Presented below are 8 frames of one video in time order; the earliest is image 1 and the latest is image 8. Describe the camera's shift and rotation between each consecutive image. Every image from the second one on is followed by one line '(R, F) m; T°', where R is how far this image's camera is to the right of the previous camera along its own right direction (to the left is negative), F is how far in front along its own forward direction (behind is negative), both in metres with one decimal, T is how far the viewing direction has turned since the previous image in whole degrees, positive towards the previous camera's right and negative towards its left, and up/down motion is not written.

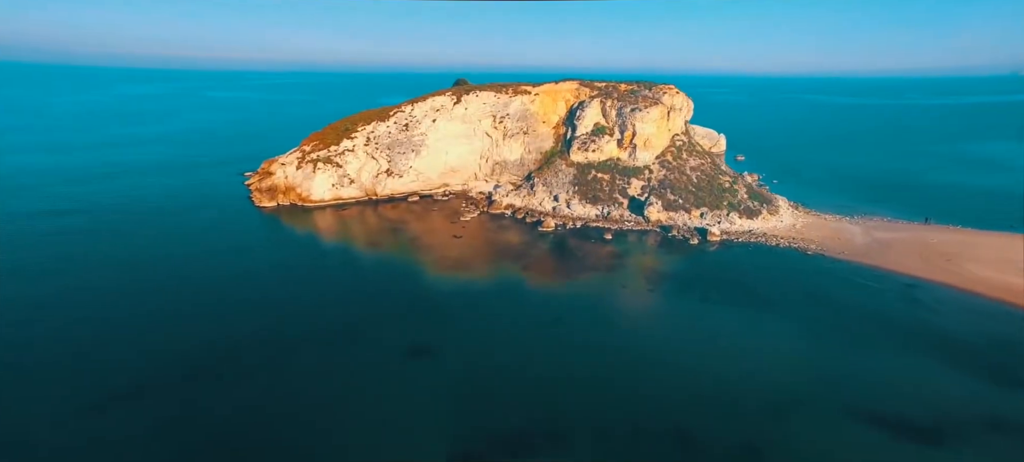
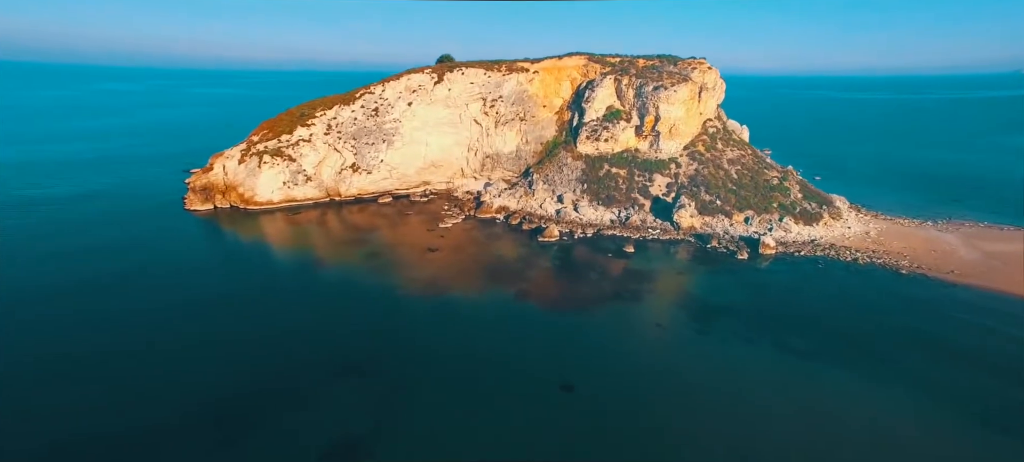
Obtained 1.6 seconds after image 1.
(+0.8, +15.4) m; 0°
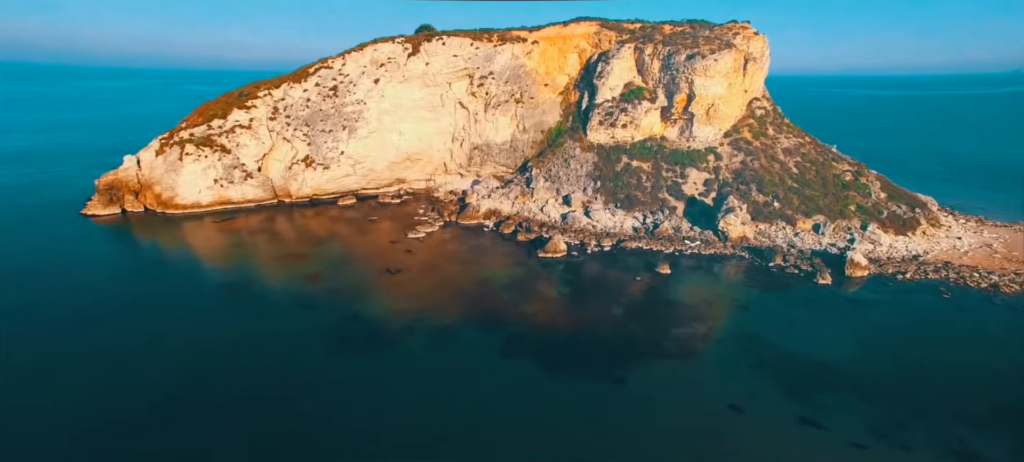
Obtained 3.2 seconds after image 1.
(+0.7, +14.1) m; 0°
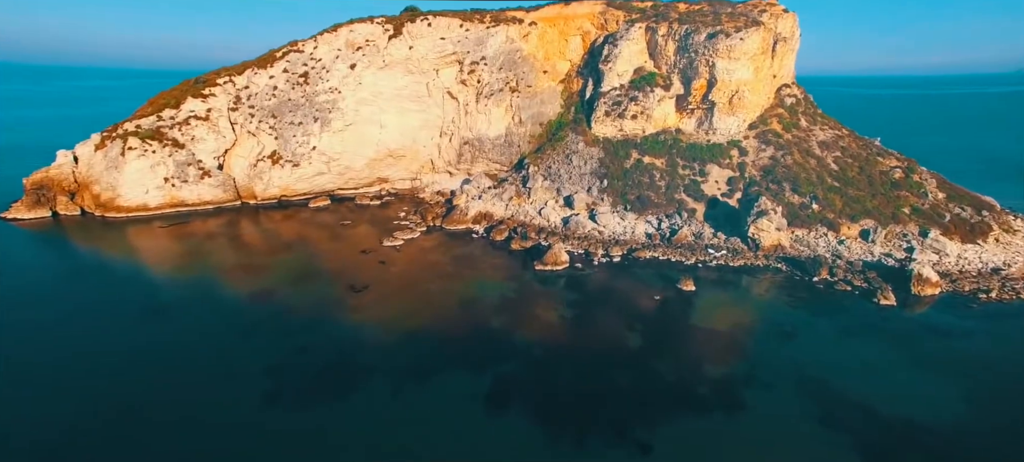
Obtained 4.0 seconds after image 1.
(+0.5, +6.6) m; 0°
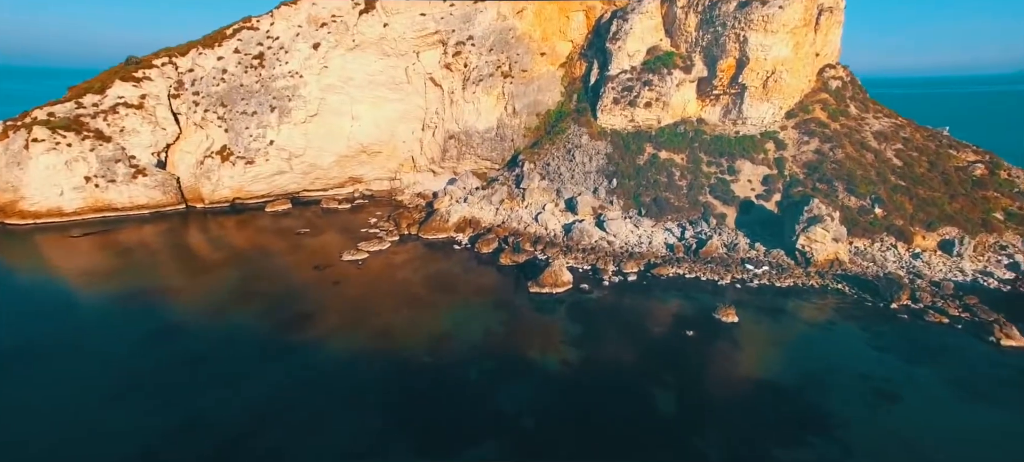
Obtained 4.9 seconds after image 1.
(+0.6, +7.4) m; 0°
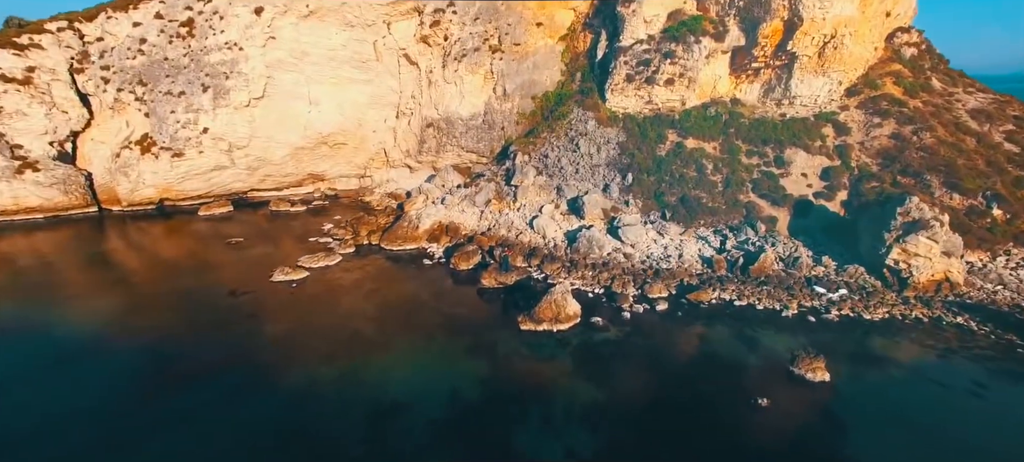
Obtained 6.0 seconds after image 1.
(+0.6, +8.0) m; 0°
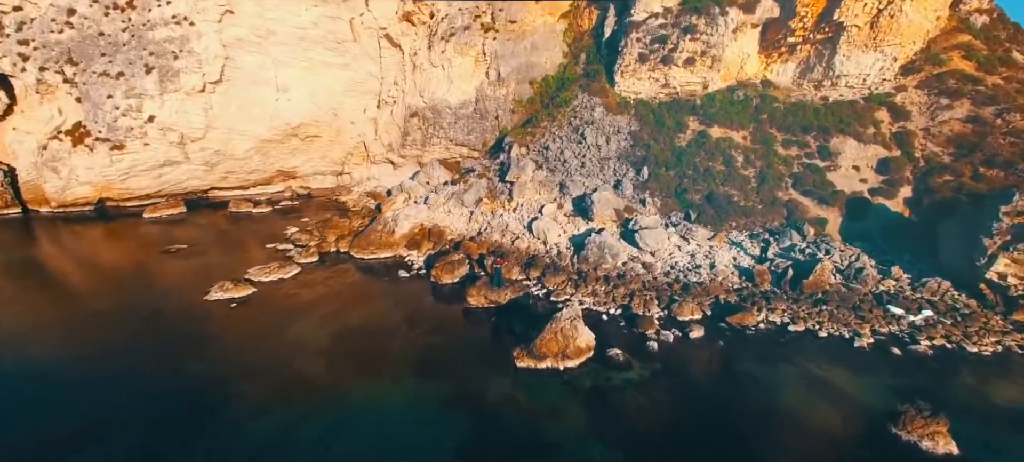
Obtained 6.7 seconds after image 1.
(+0.2, +4.7) m; 0°
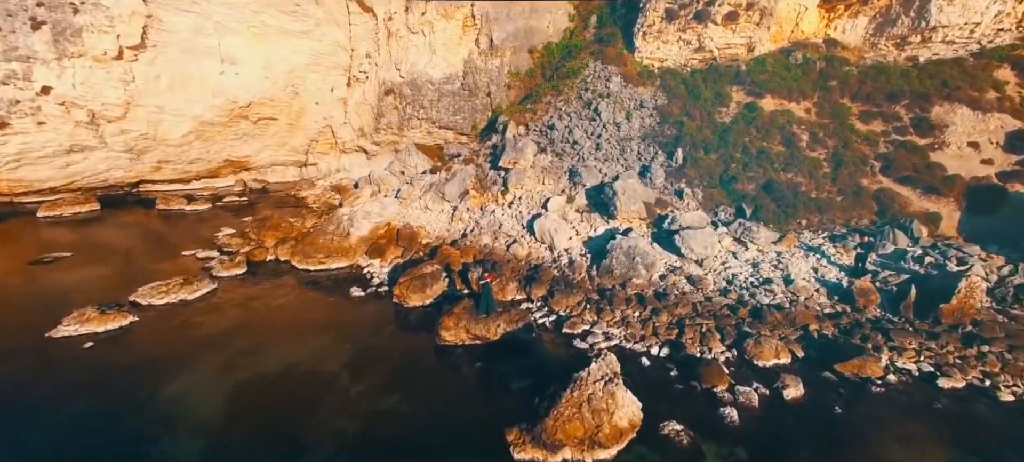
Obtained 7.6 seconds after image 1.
(+0.1, +6.2) m; 0°
